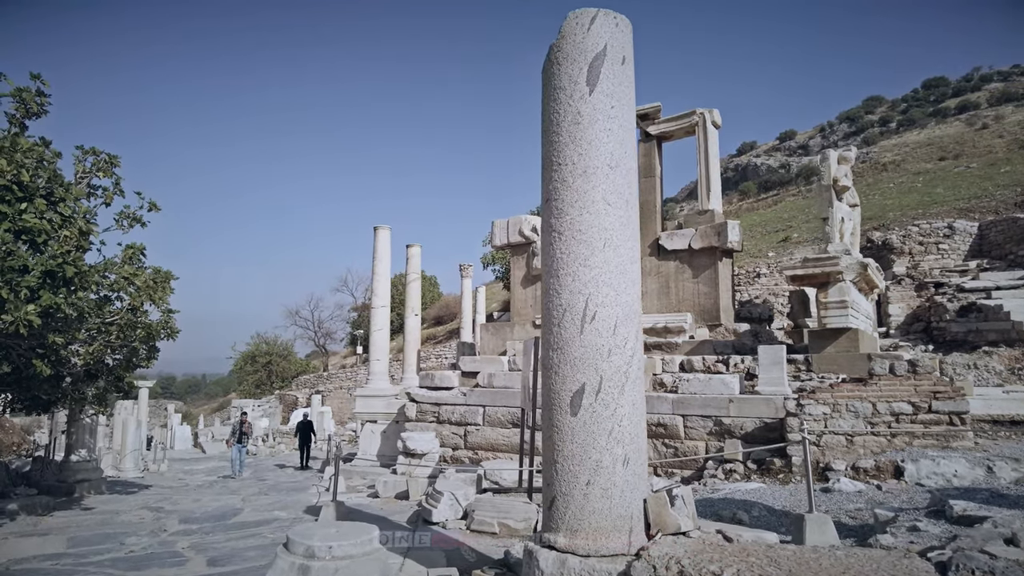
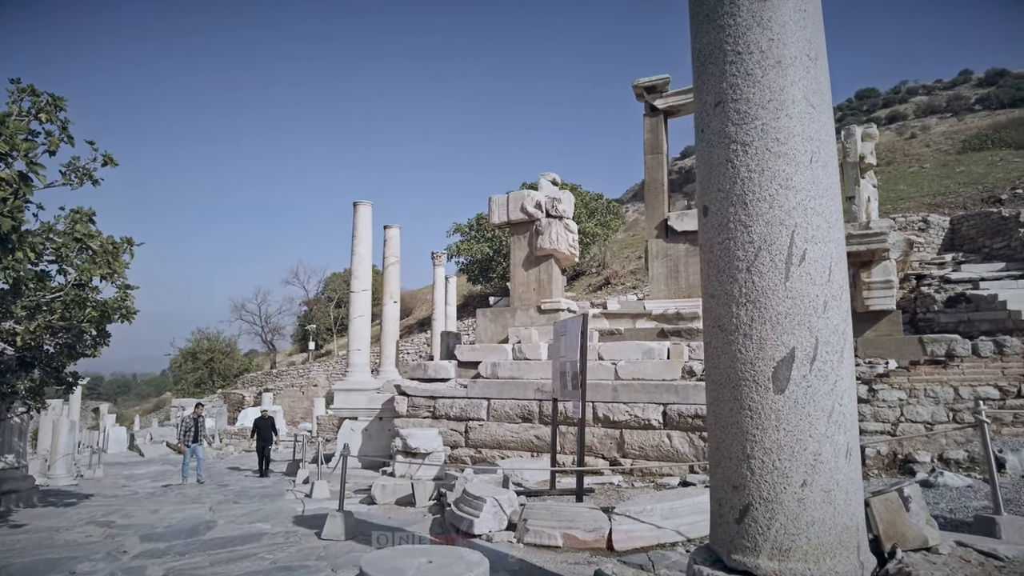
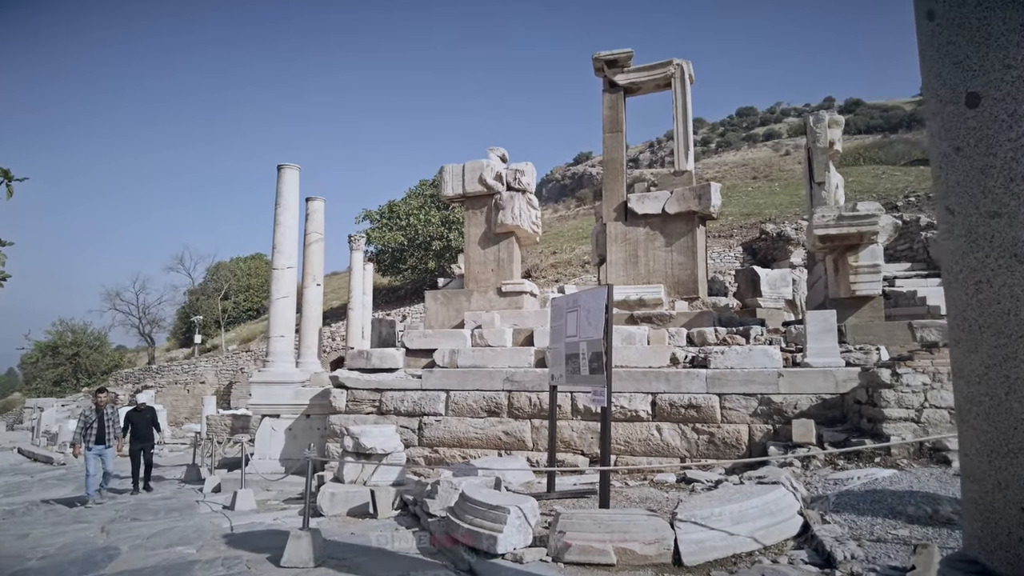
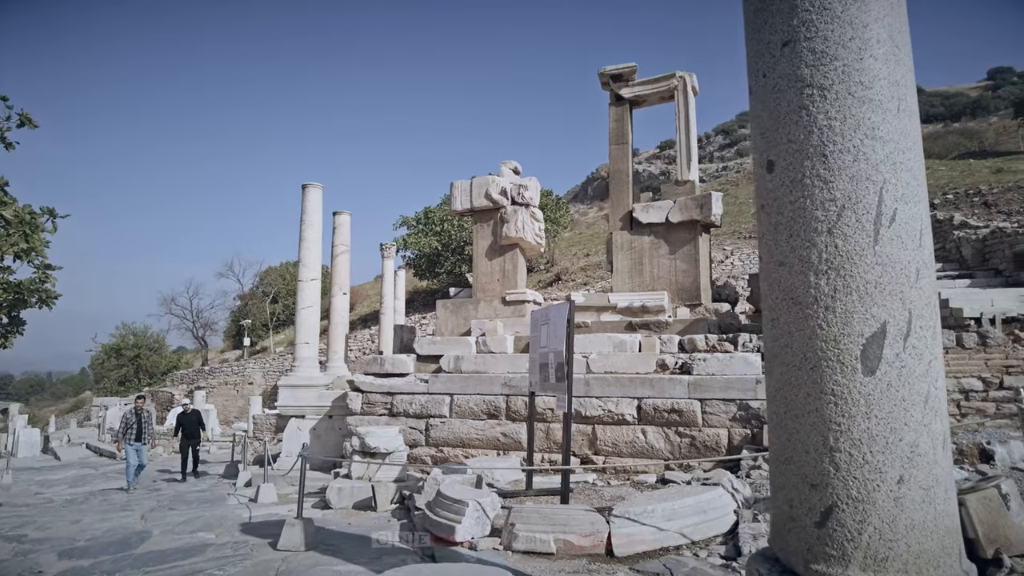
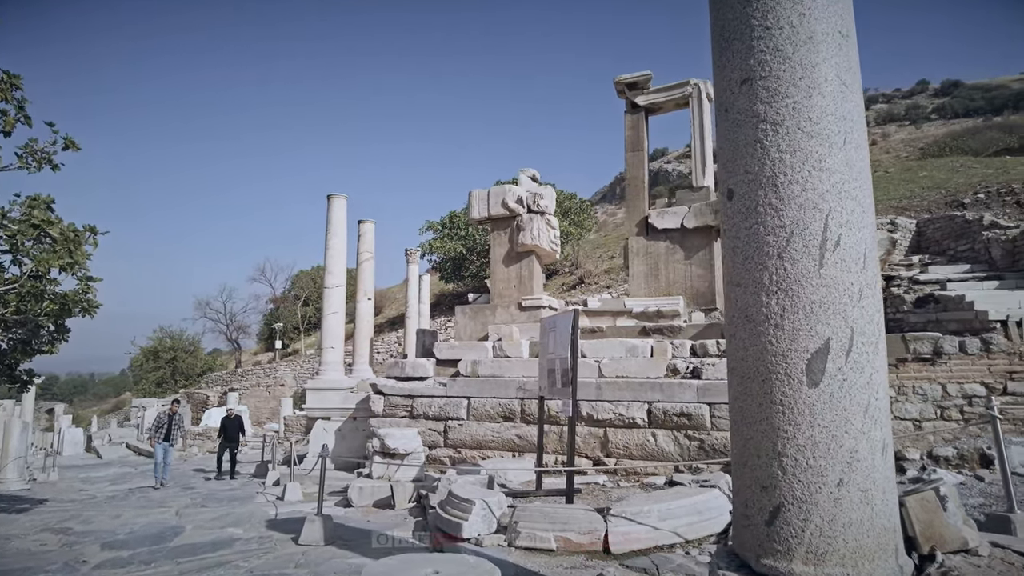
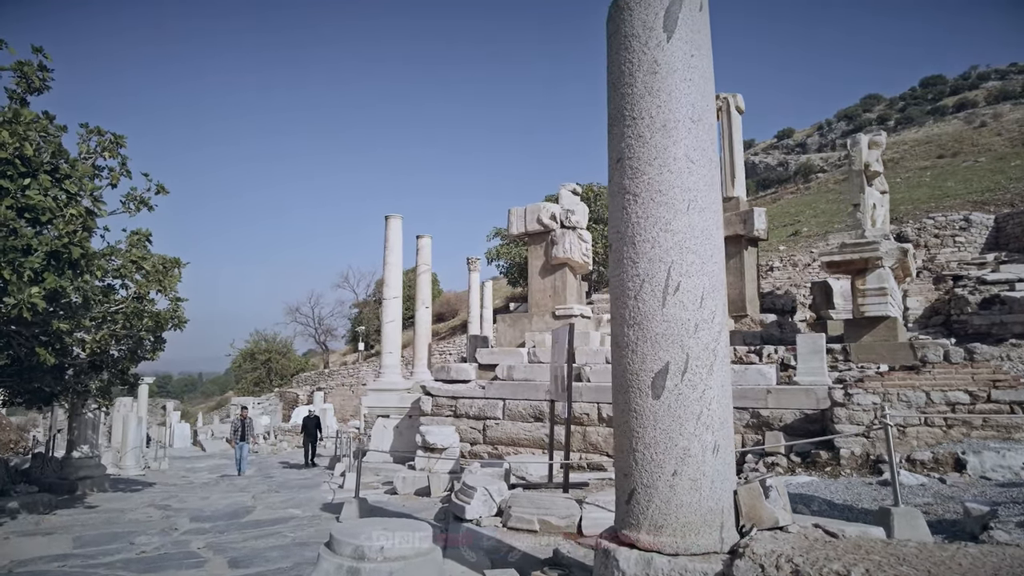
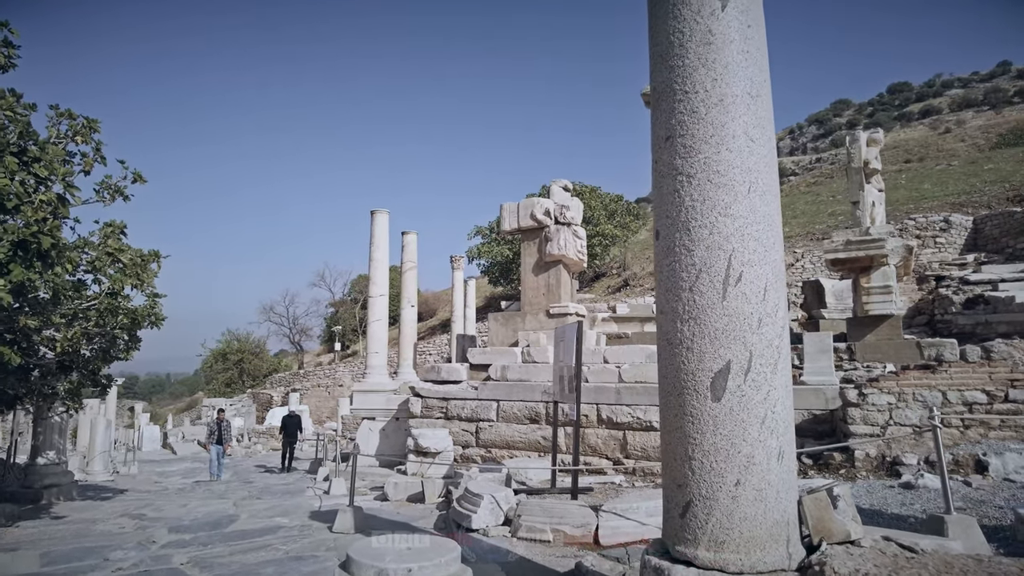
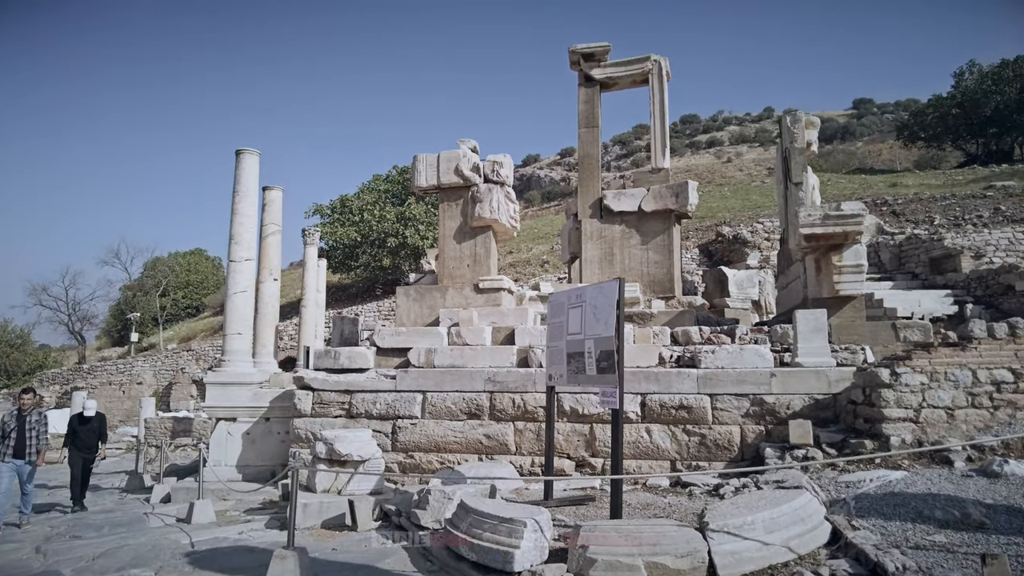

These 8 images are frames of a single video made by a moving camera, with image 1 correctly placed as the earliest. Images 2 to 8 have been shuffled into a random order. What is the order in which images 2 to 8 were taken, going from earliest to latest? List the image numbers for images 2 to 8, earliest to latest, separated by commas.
6, 7, 2, 5, 4, 3, 8
